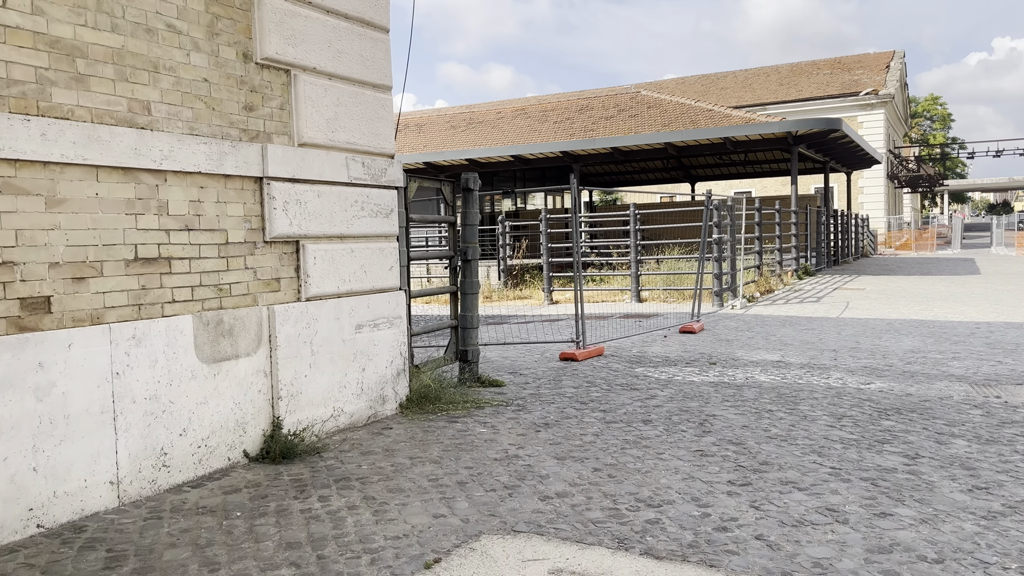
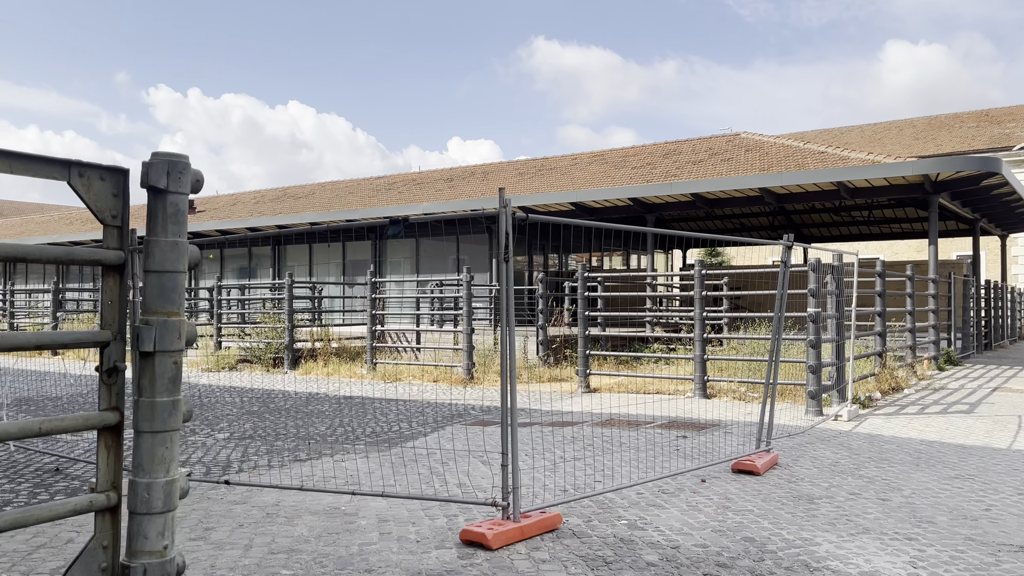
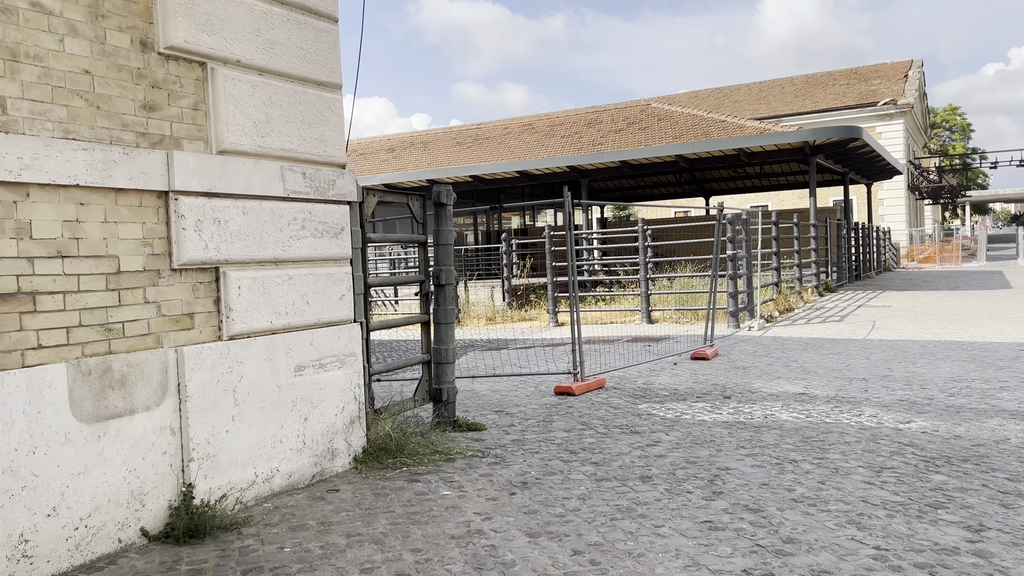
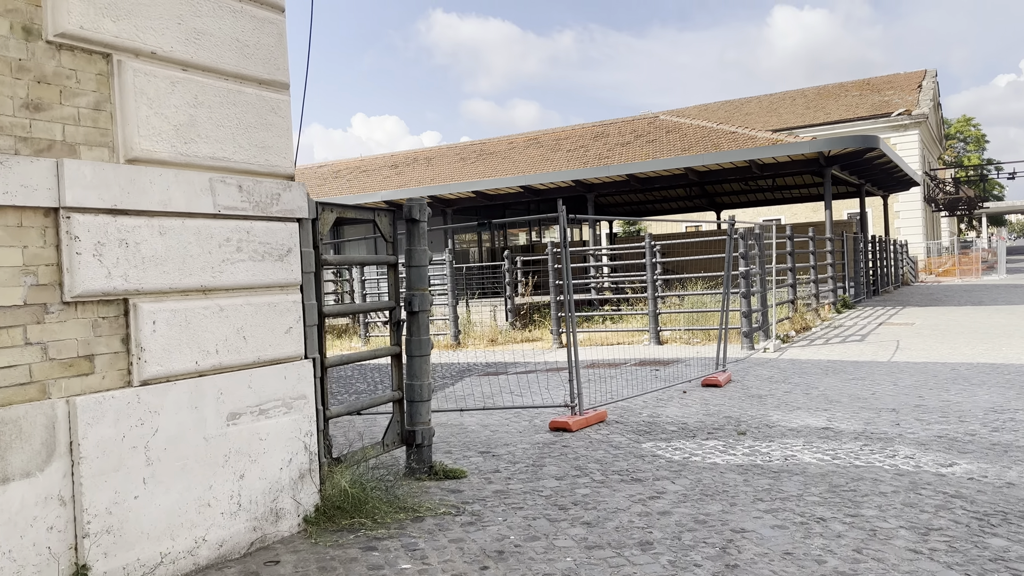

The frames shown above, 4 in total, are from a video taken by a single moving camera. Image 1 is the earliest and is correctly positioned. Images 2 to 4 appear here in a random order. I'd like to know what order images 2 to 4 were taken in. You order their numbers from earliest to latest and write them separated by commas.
3, 4, 2
